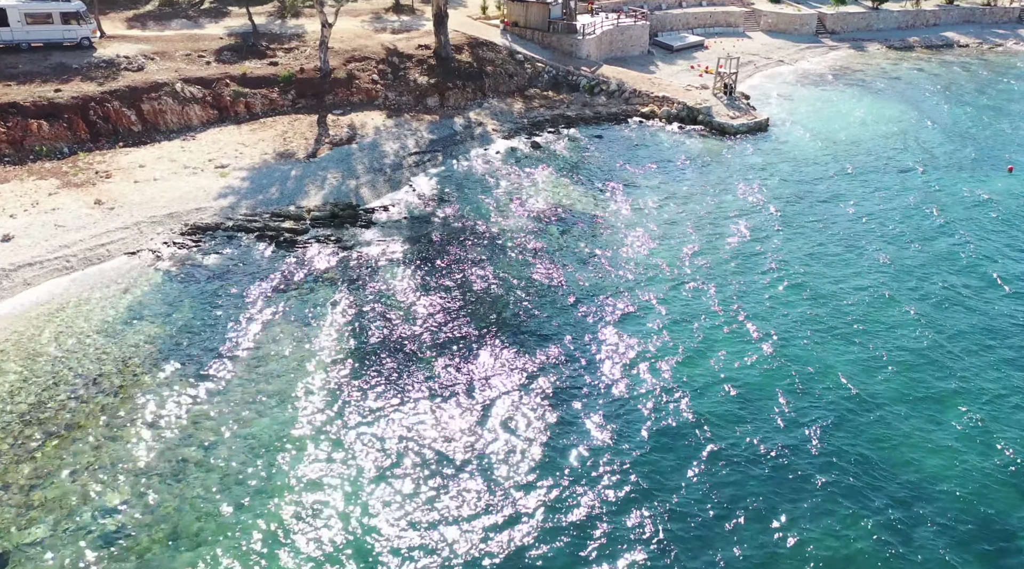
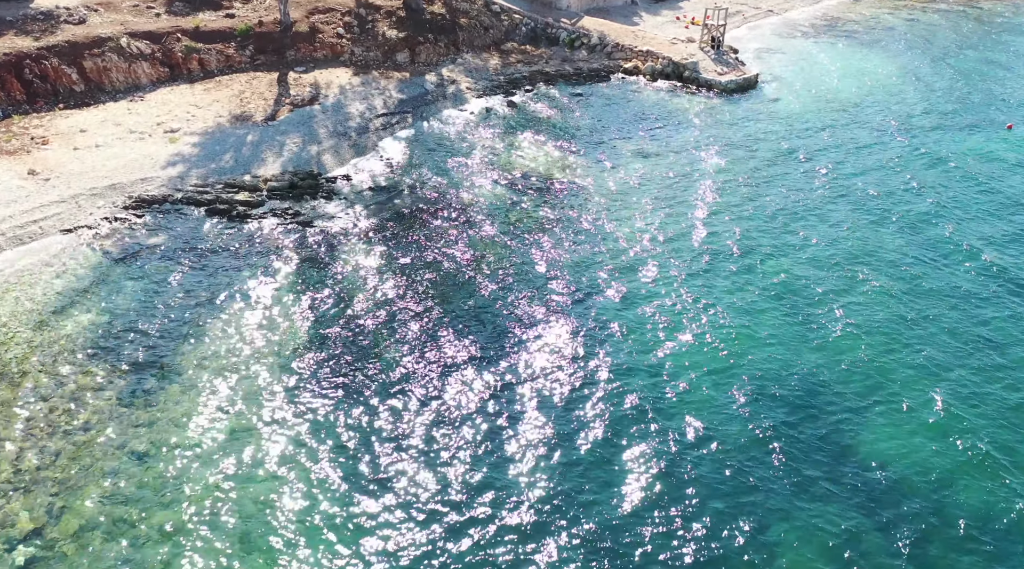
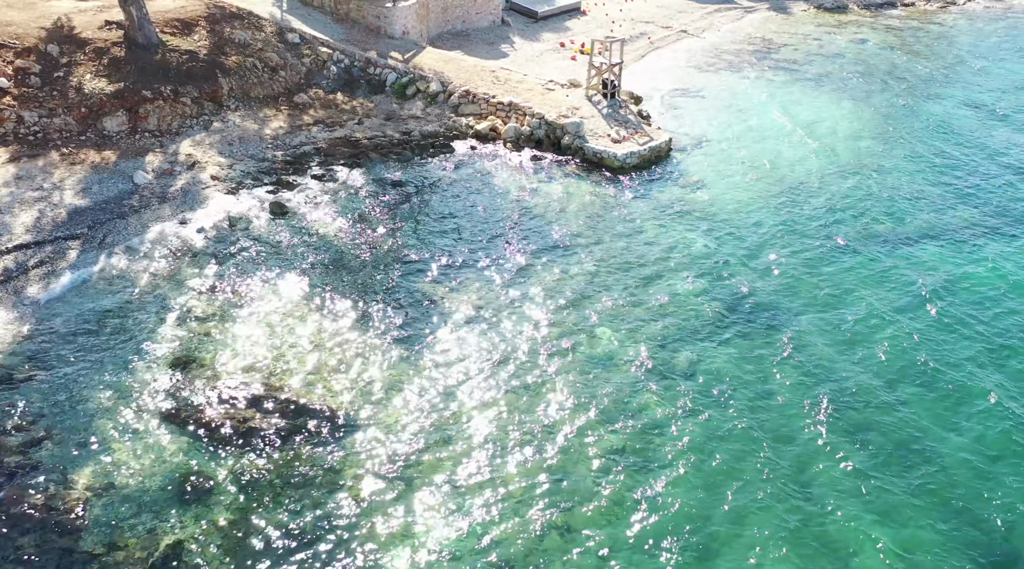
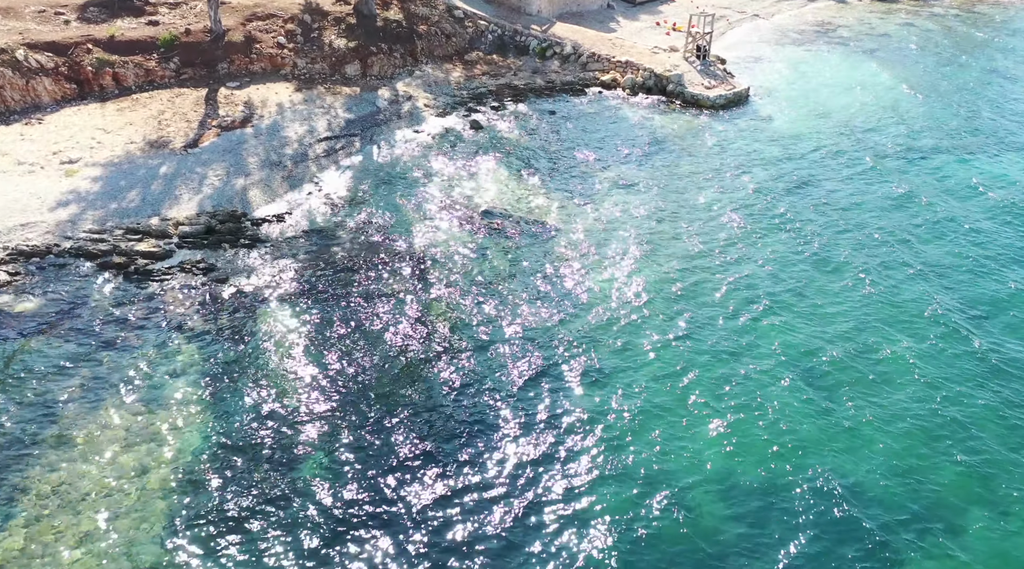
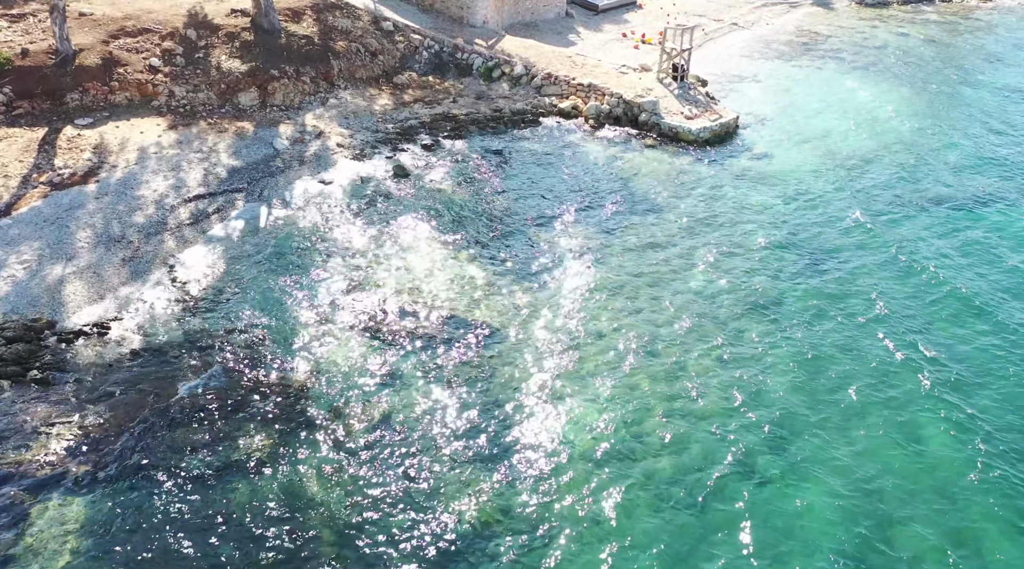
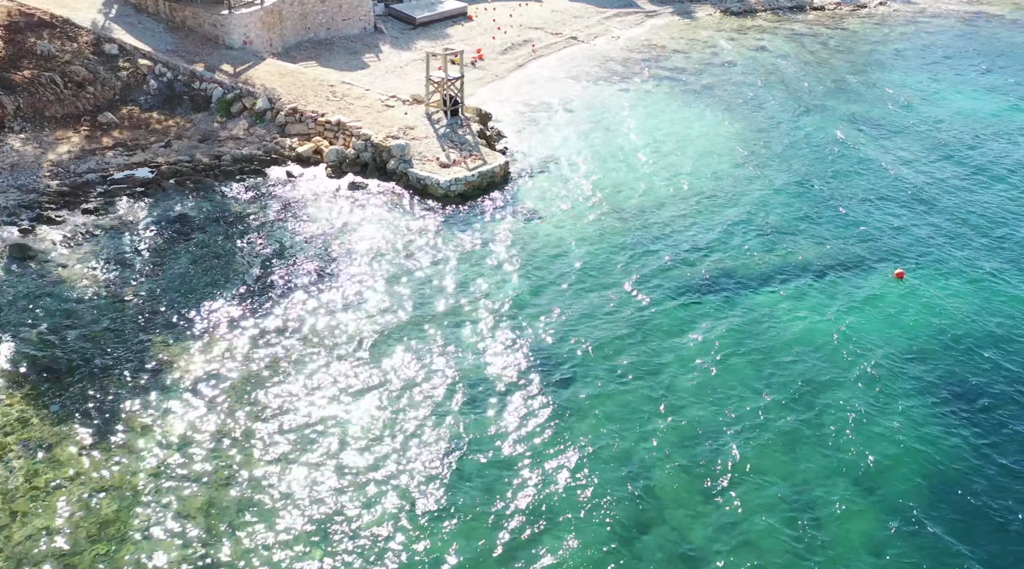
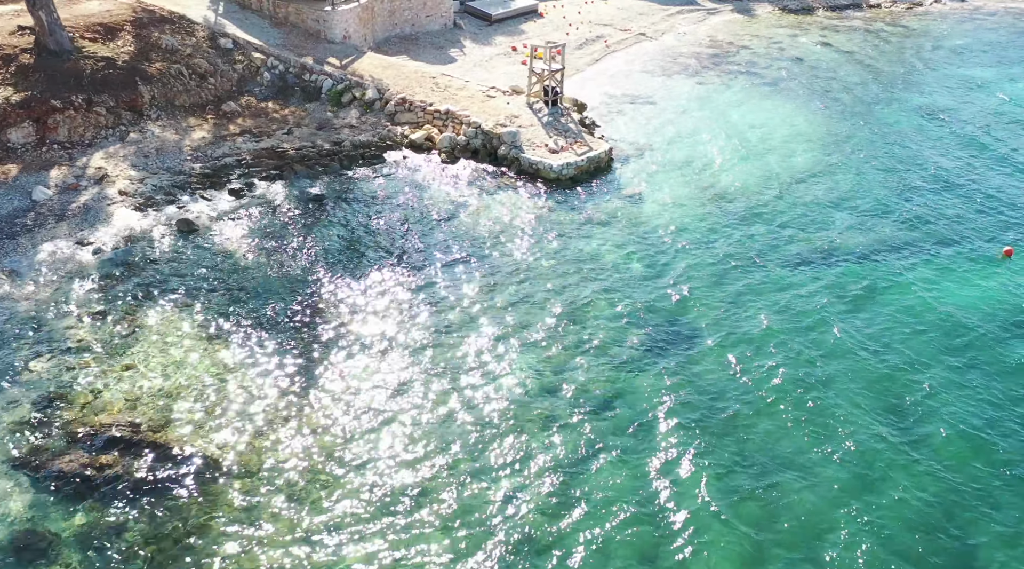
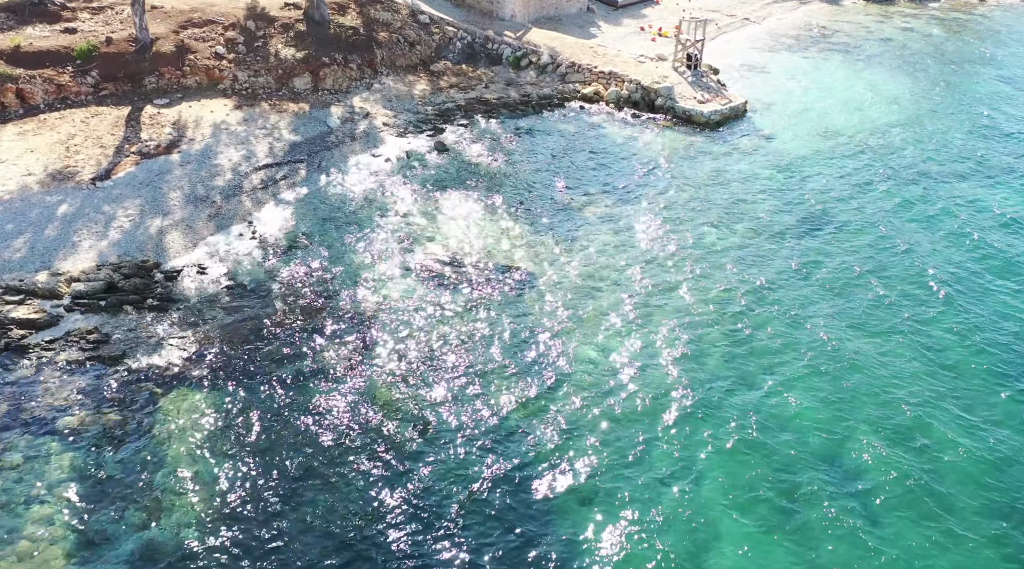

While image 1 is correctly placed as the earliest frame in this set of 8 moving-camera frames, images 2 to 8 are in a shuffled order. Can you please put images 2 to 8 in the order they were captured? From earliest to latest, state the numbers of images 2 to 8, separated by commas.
2, 4, 8, 5, 3, 7, 6
